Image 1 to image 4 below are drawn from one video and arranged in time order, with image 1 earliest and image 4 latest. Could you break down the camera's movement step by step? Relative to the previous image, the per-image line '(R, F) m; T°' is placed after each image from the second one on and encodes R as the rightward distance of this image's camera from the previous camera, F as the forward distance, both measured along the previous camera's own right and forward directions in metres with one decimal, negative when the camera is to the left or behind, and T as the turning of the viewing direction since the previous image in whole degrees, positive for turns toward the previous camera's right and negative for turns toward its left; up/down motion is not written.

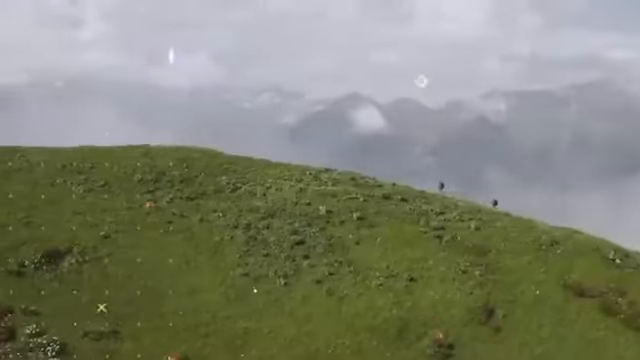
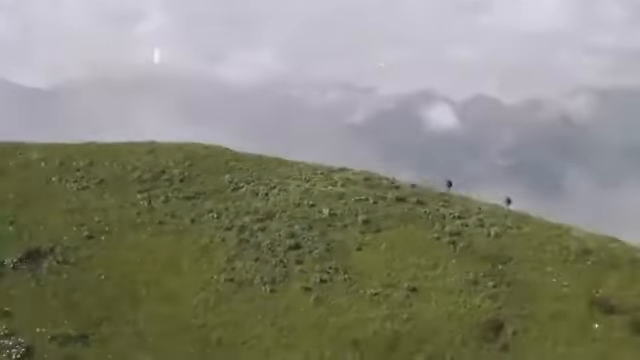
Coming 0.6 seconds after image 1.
(+4.2, +2.5) m; -6°
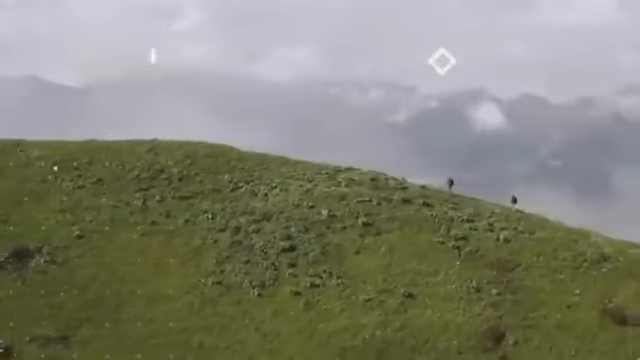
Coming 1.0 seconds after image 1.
(+2.5, +1.3) m; -4°
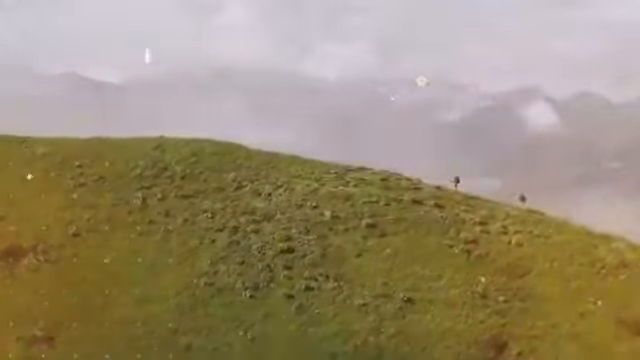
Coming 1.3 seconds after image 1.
(+2.5, +1.2) m; -4°
